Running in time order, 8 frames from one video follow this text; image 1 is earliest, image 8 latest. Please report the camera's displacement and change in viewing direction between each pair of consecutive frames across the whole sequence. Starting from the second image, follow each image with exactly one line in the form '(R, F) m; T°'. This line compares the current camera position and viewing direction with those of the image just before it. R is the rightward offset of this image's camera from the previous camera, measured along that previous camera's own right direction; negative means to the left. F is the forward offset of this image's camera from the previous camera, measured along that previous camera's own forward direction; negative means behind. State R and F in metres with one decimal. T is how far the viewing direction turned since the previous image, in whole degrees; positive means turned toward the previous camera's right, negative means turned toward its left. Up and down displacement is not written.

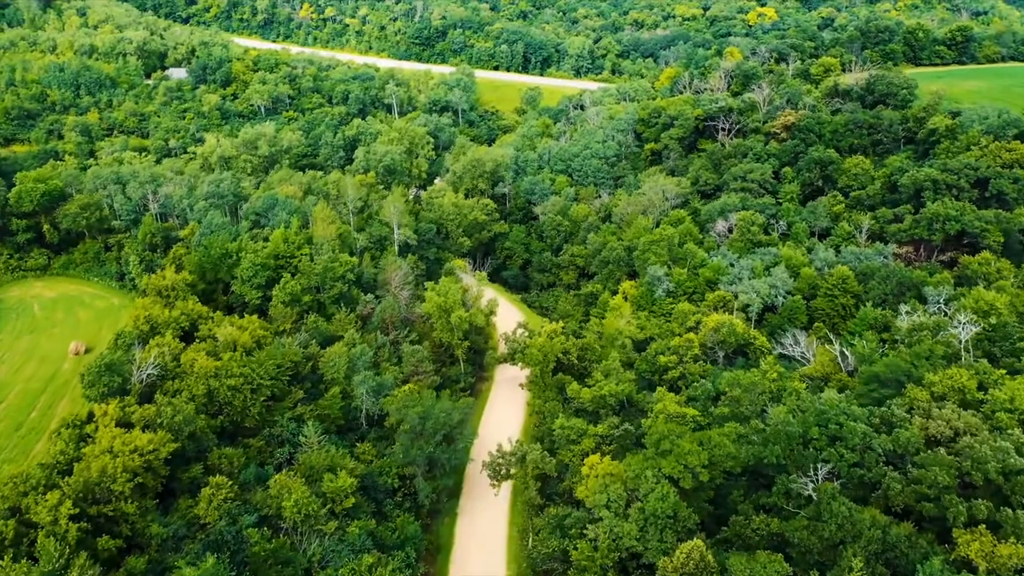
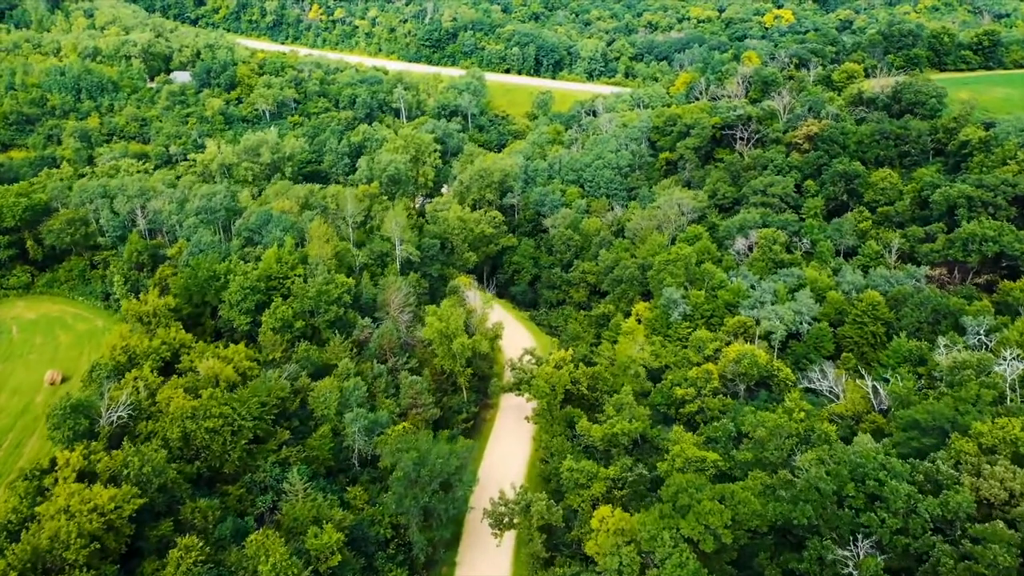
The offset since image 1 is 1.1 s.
(+0.4, +3.9) m; -1°
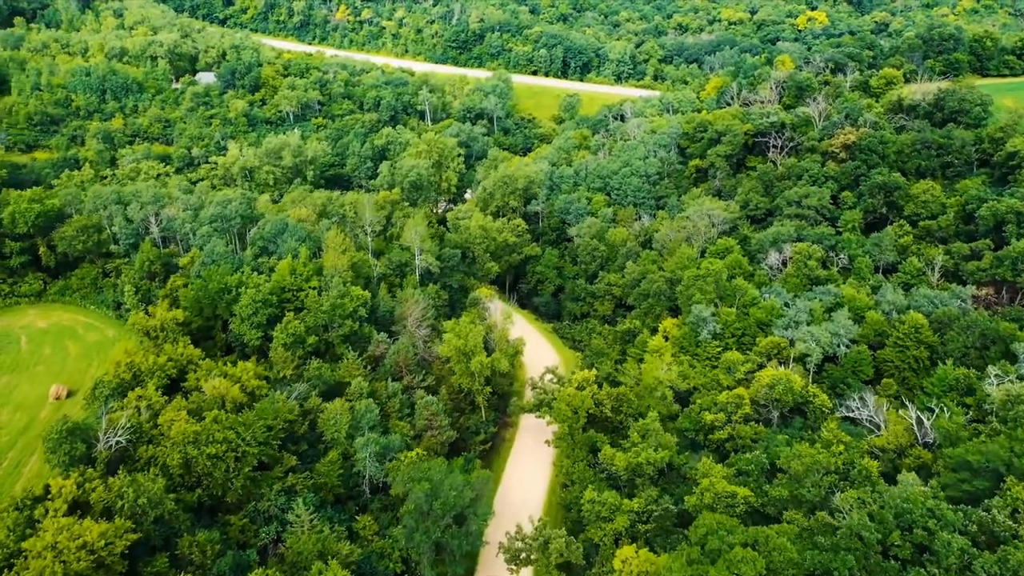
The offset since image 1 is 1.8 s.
(+0.2, +2.5) m; -2°
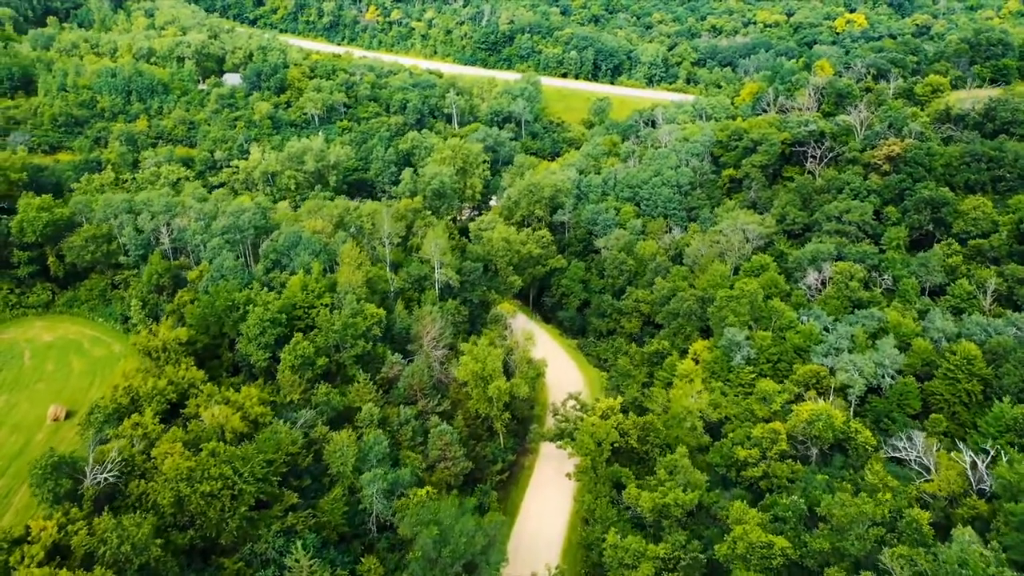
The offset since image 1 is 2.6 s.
(+0.4, +3.1) m; -2°
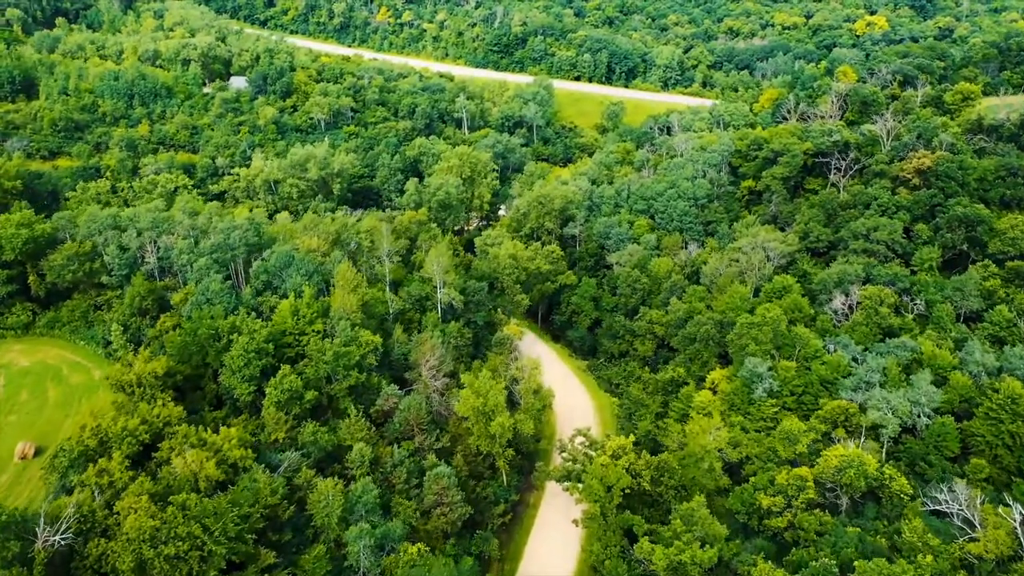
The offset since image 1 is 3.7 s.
(+0.5, +3.8) m; -1°
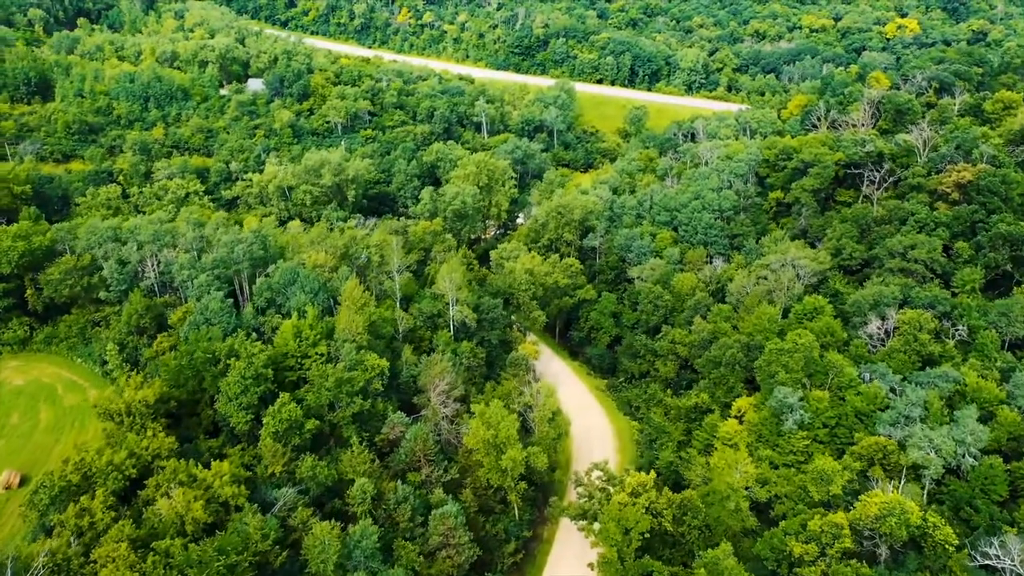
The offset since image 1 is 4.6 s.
(+0.3, +3.0) m; -1°
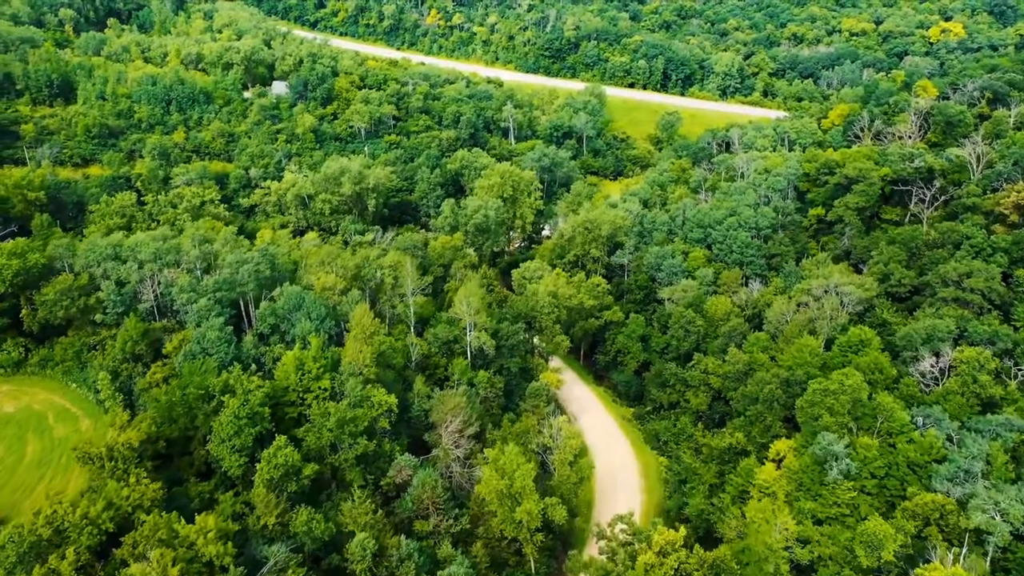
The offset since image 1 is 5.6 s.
(+0.4, +4.0) m; -2°
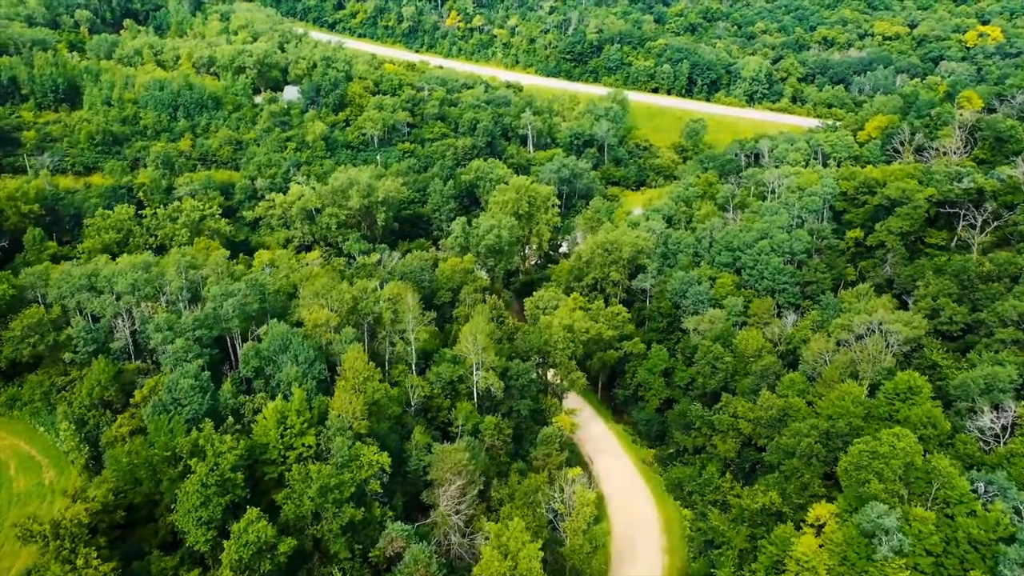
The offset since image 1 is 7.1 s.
(+0.6, +5.2) m; -2°
